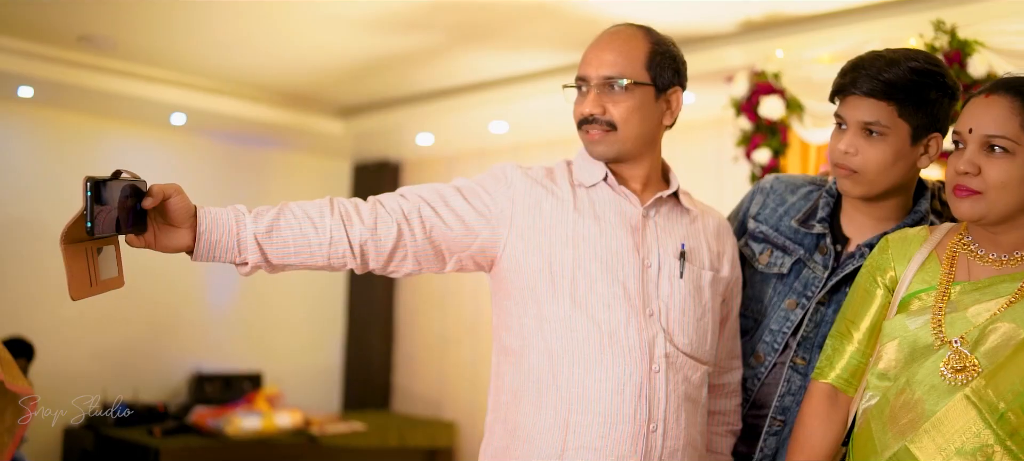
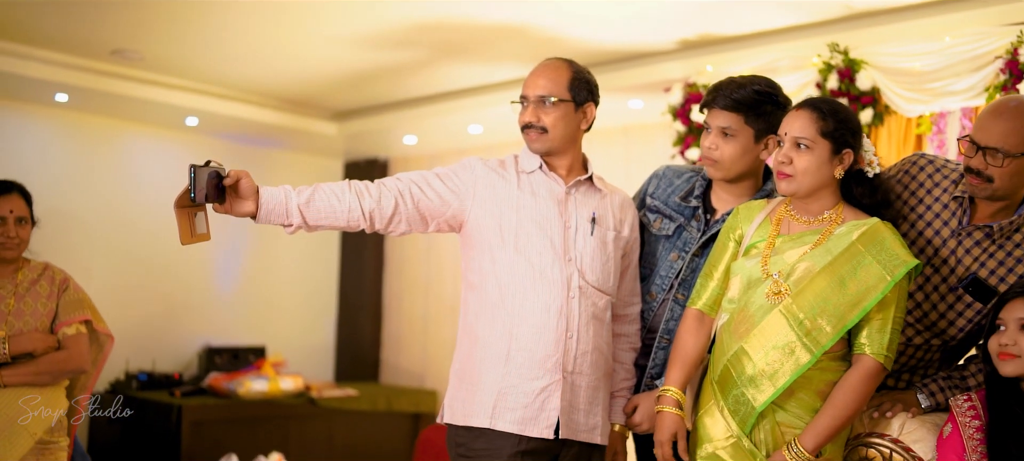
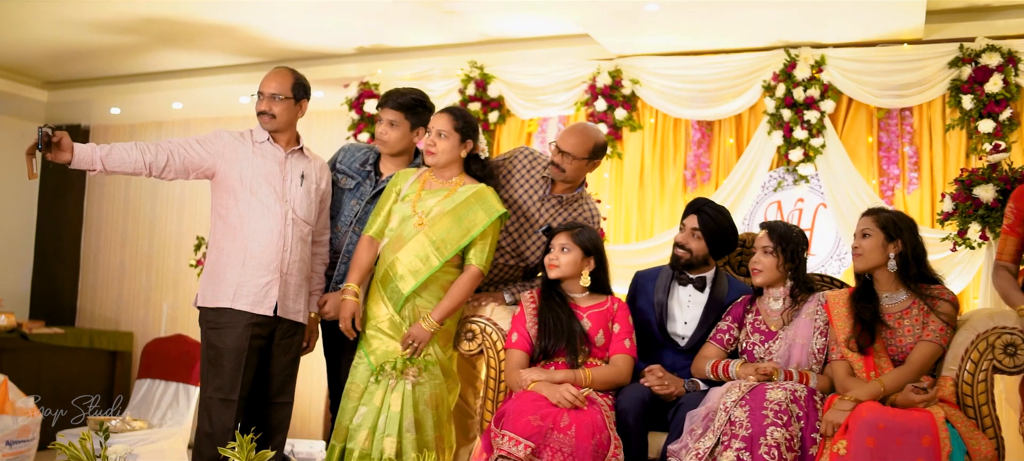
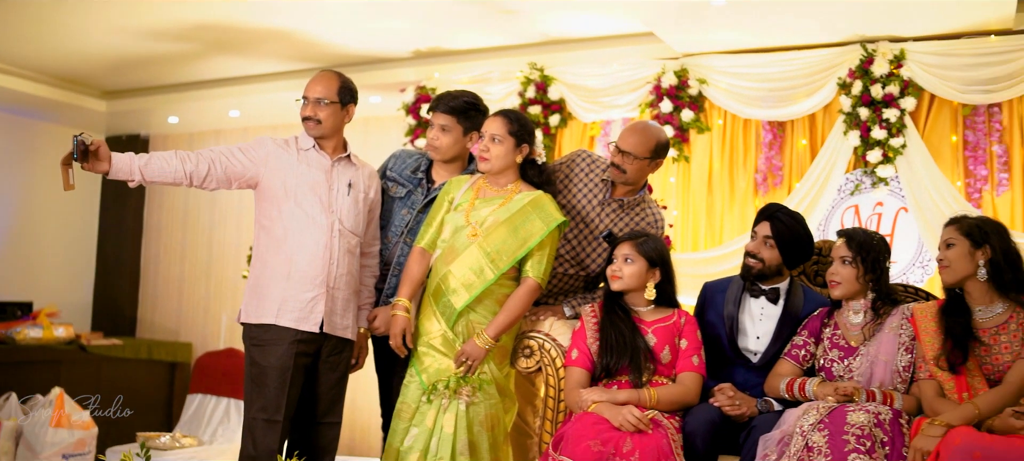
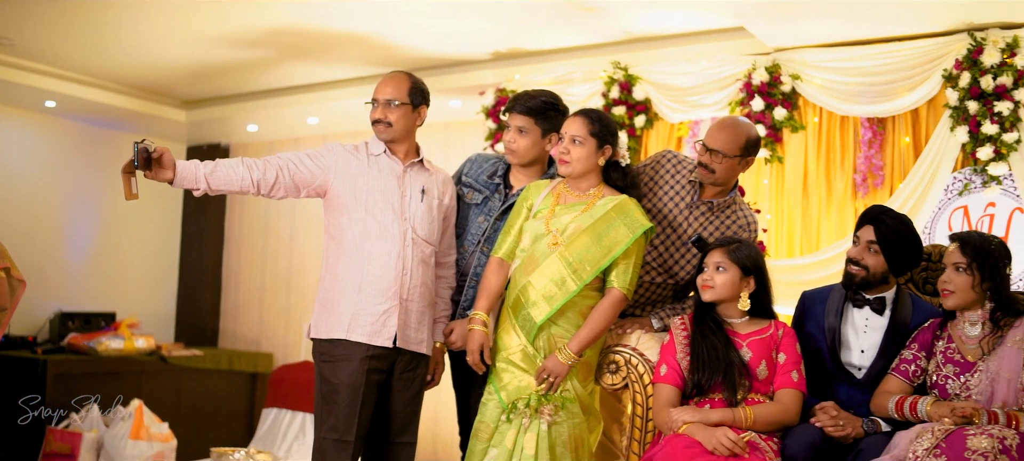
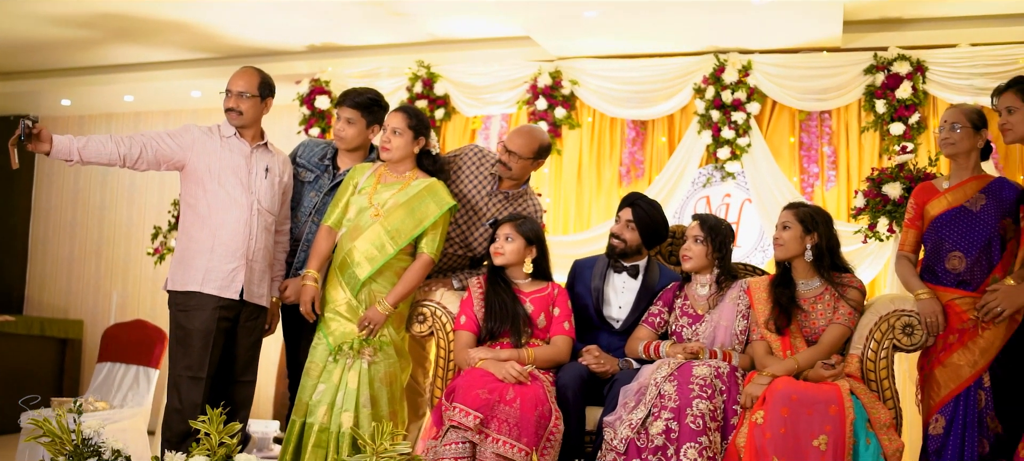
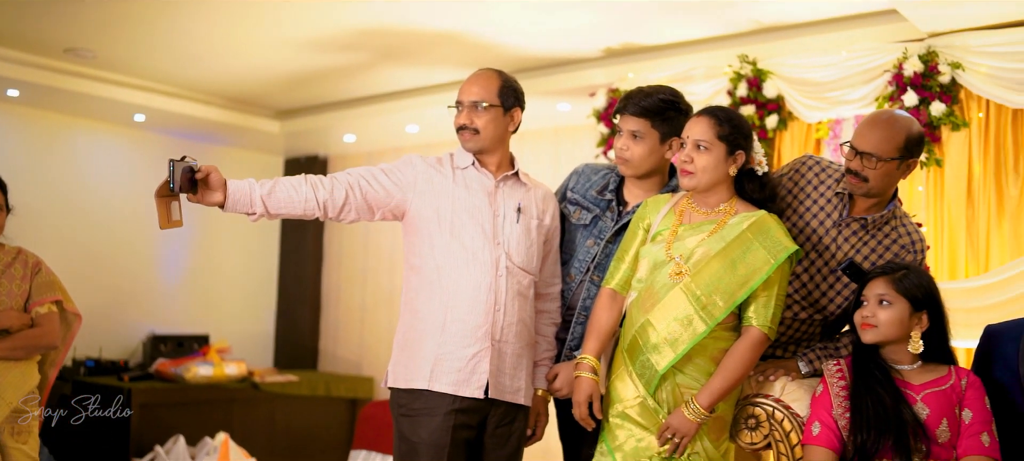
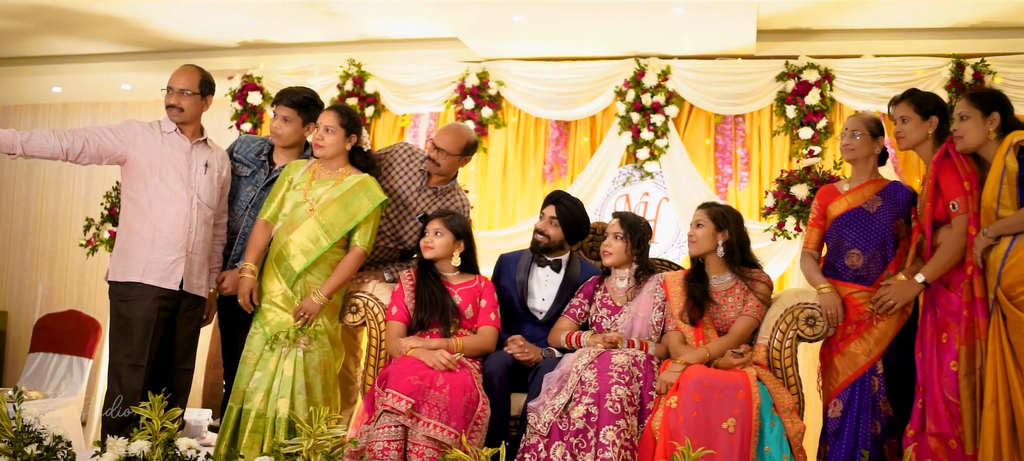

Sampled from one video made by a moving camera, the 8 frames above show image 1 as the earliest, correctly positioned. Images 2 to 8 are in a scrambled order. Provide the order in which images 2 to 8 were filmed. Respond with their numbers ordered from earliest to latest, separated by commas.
2, 7, 5, 4, 3, 6, 8
